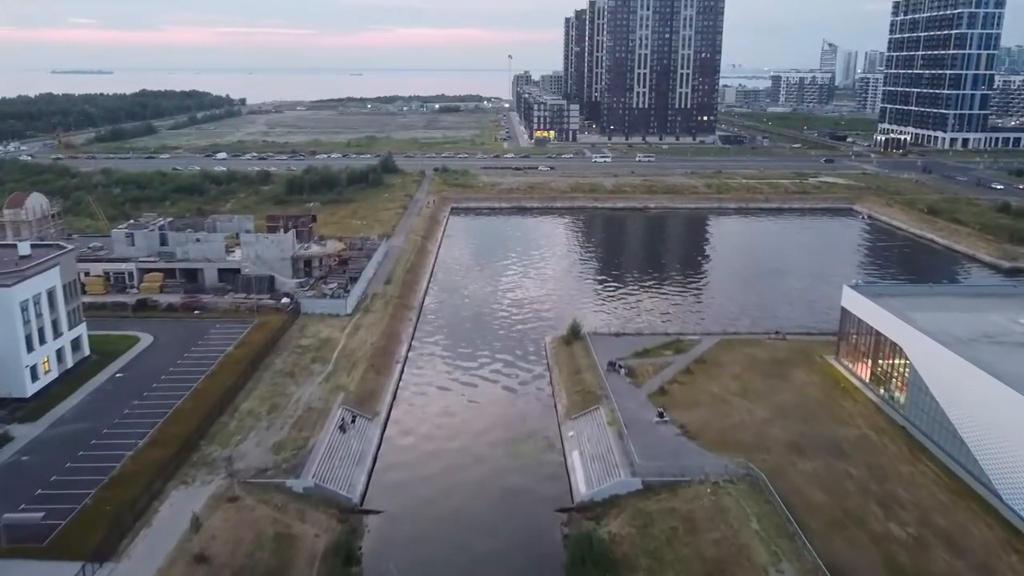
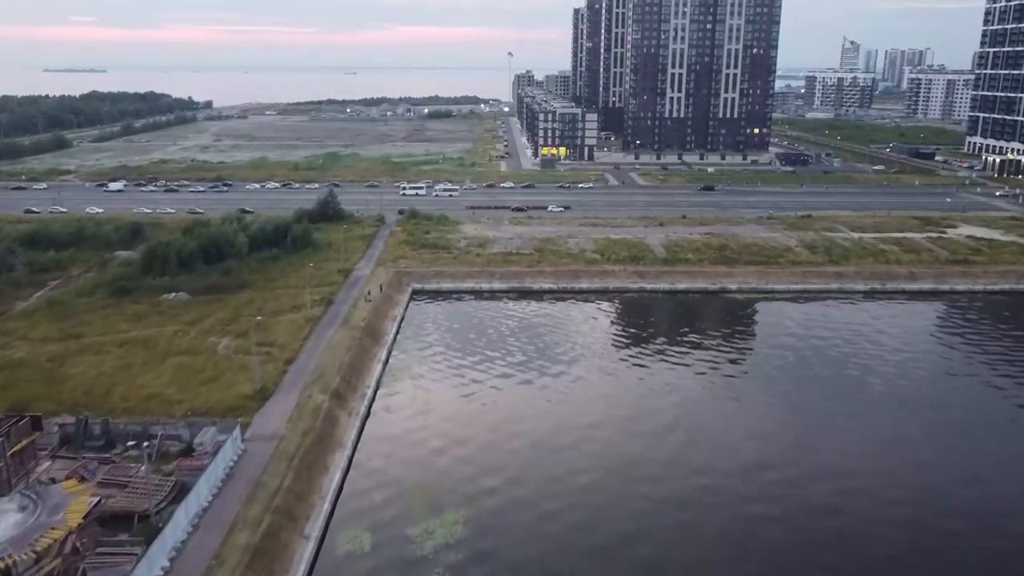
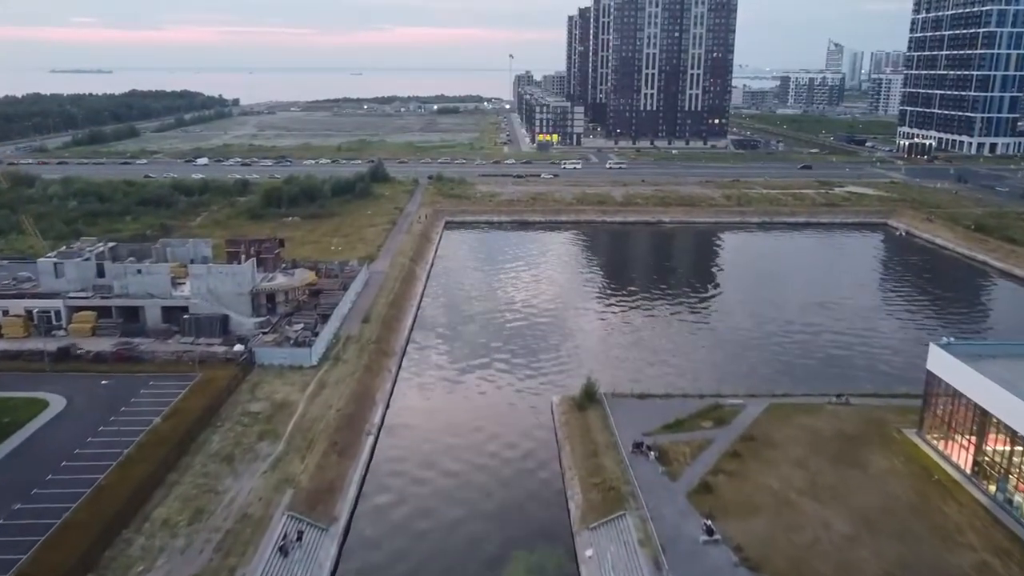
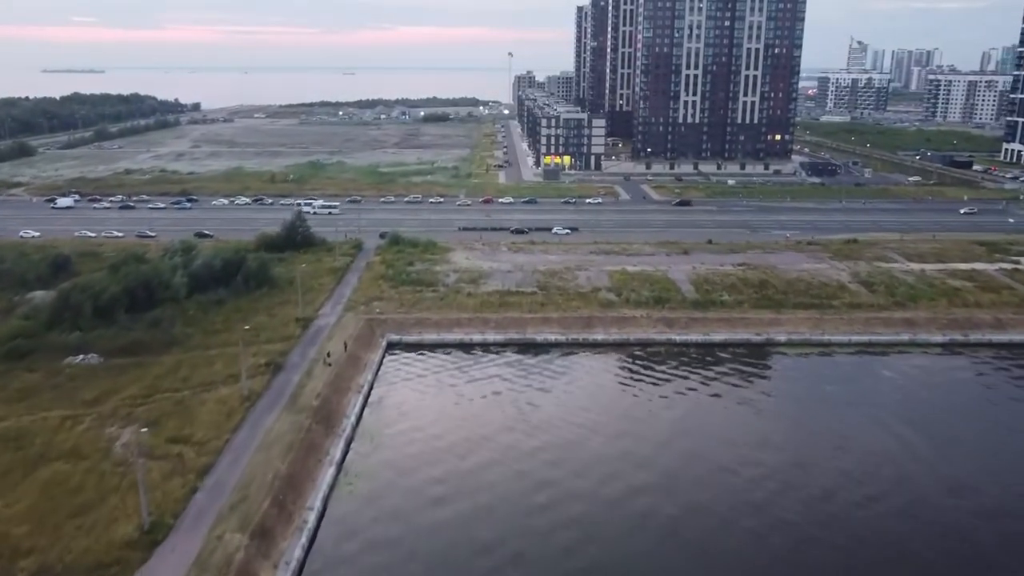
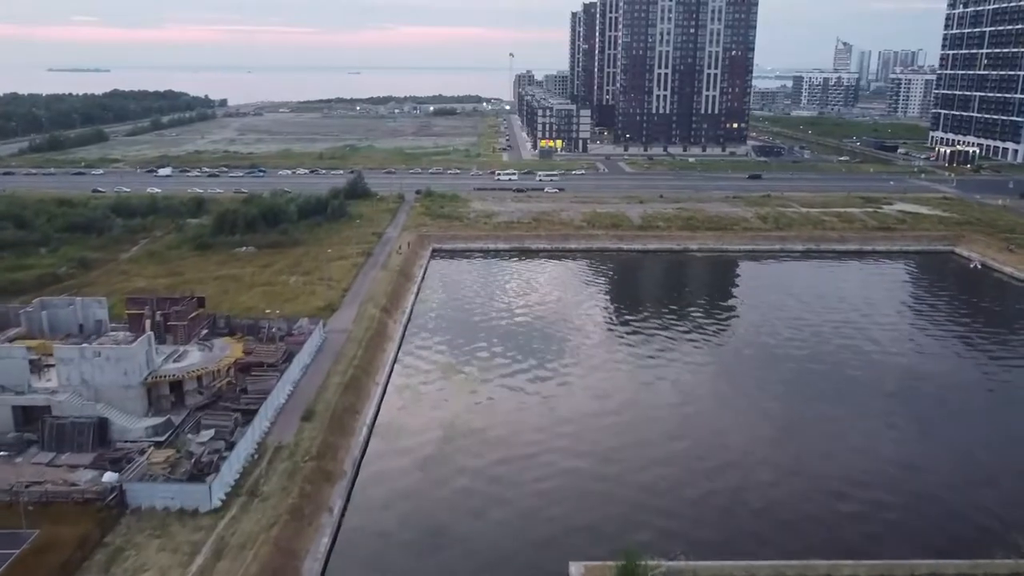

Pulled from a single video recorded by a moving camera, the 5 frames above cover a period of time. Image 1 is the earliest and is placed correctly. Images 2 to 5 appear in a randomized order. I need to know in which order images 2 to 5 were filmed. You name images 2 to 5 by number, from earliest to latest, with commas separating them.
3, 5, 2, 4
